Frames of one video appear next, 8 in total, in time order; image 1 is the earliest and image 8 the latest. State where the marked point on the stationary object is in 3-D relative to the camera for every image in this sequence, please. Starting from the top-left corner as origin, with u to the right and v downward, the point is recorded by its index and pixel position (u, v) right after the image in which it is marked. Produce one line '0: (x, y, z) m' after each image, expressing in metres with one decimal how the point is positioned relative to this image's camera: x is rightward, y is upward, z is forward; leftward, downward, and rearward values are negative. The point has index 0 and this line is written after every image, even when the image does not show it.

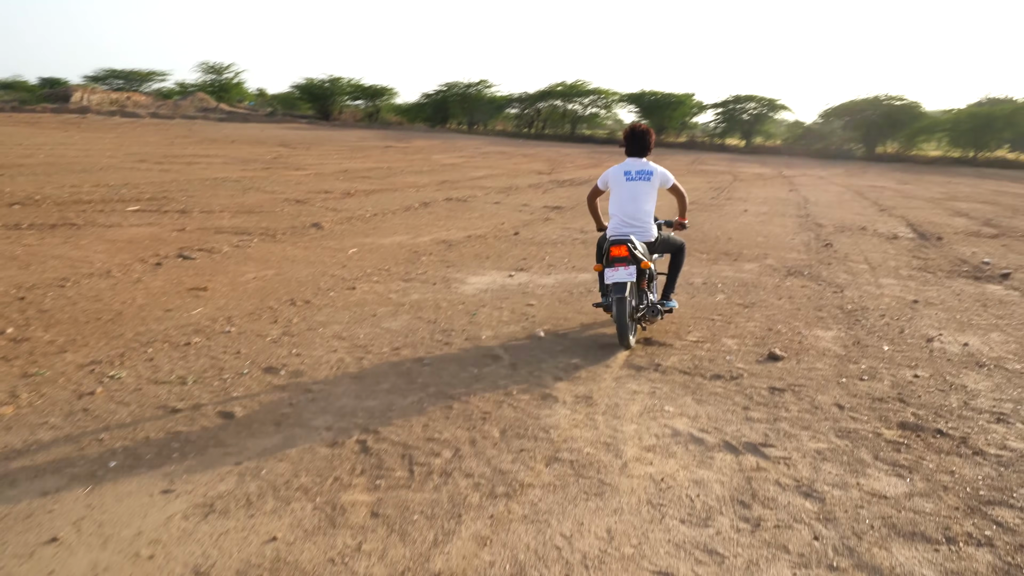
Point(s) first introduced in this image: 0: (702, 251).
0: (+2.3, +0.4, +9.5) m
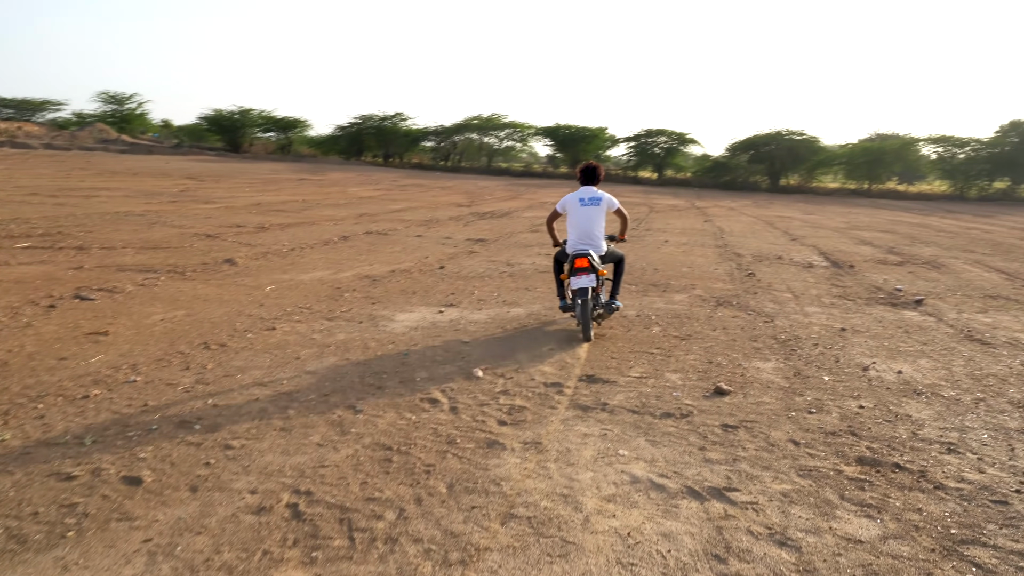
0: (+1.5, +0.1, +9.5) m
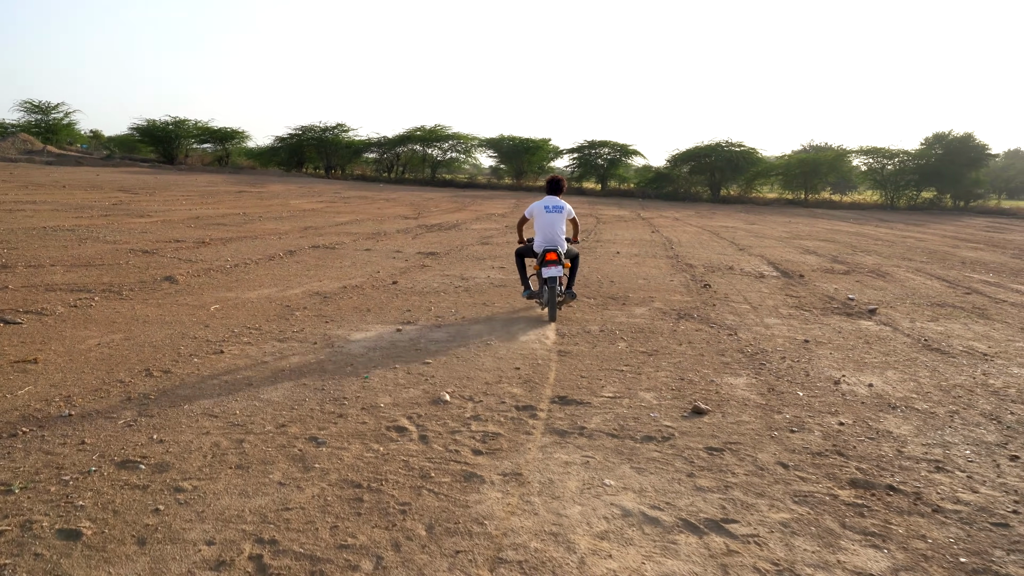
0: (+0.9, -0.1, +9.3) m
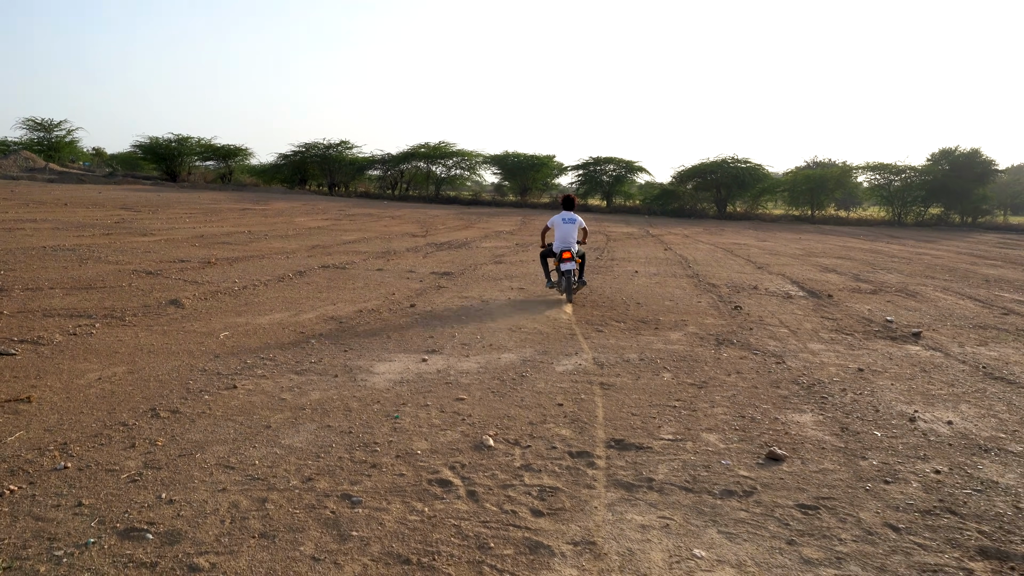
0: (+1.2, -0.4, +8.8) m
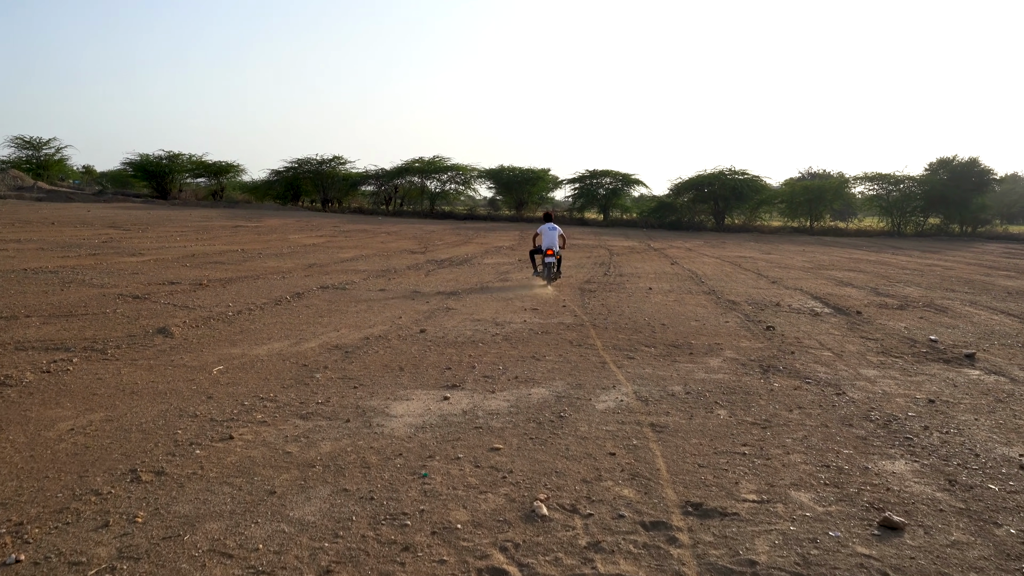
0: (+1.4, -0.6, +8.1) m
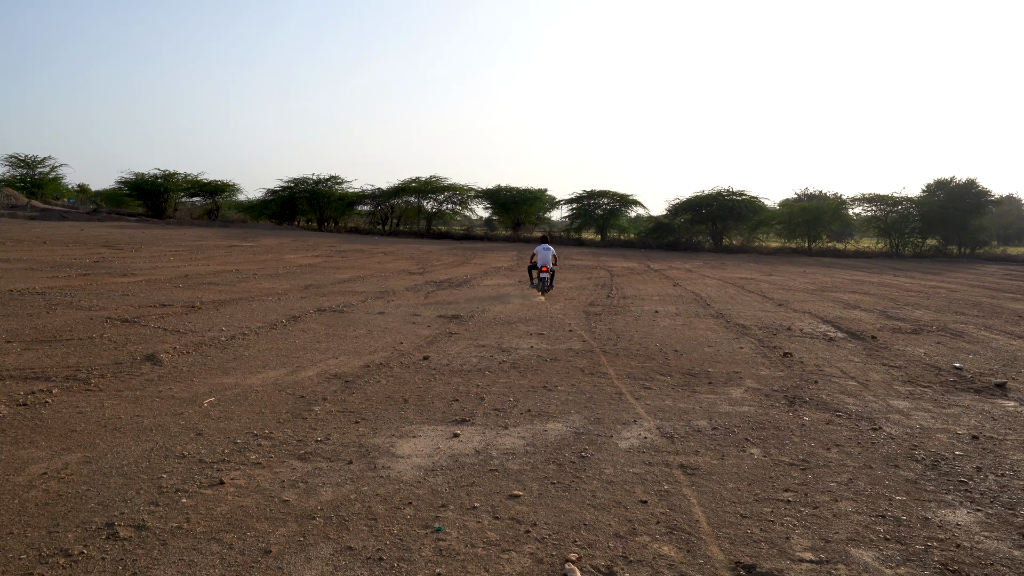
0: (+1.5, -0.8, +7.7) m
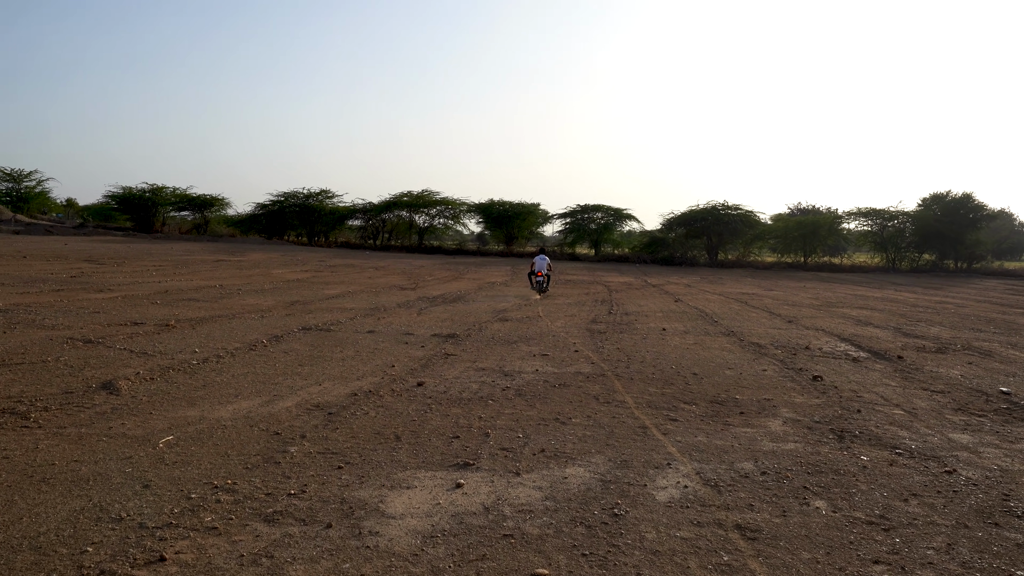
0: (+1.5, -1.0, +6.9) m
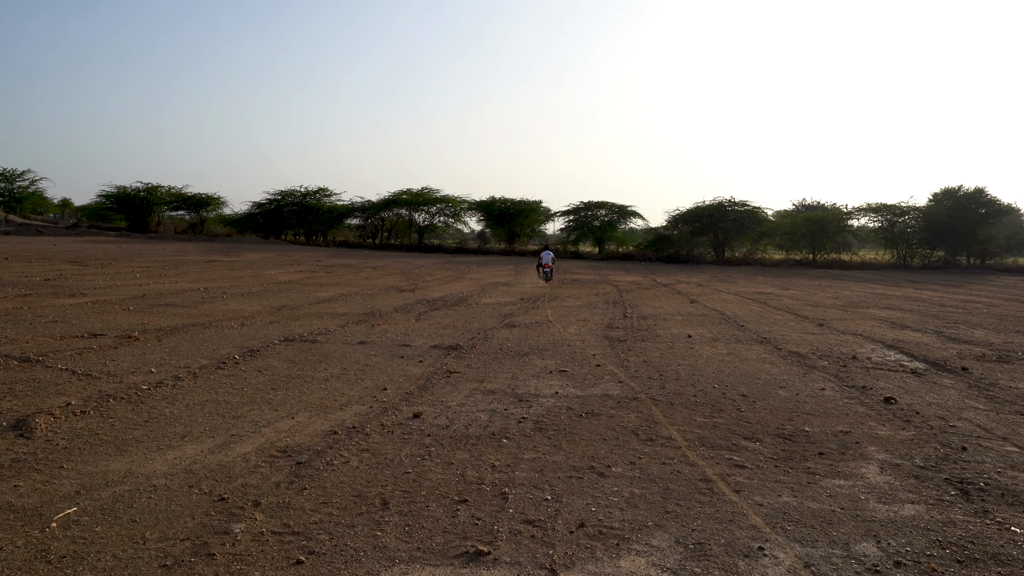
0: (+1.7, -1.0, +5.6) m
